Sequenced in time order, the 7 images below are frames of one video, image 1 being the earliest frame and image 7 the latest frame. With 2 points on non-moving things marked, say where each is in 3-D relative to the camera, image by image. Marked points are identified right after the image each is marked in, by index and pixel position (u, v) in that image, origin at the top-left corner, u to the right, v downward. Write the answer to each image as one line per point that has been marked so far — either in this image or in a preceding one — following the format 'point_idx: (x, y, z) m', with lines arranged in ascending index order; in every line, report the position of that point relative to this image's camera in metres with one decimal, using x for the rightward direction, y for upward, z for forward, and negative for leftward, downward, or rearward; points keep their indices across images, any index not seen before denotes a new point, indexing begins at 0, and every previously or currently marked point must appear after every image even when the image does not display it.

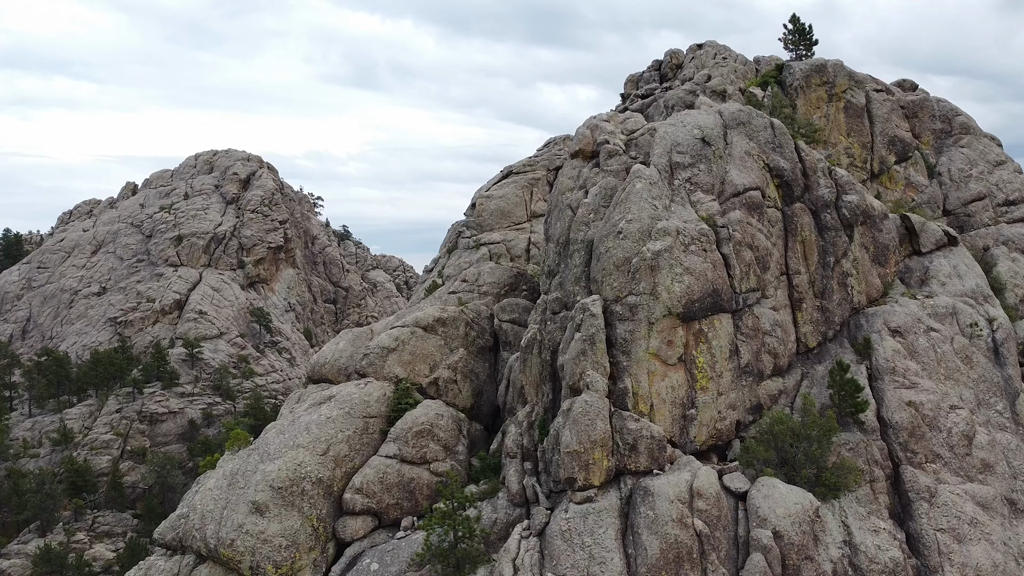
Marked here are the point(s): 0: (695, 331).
0: (+5.3, -1.3, +19.3) m
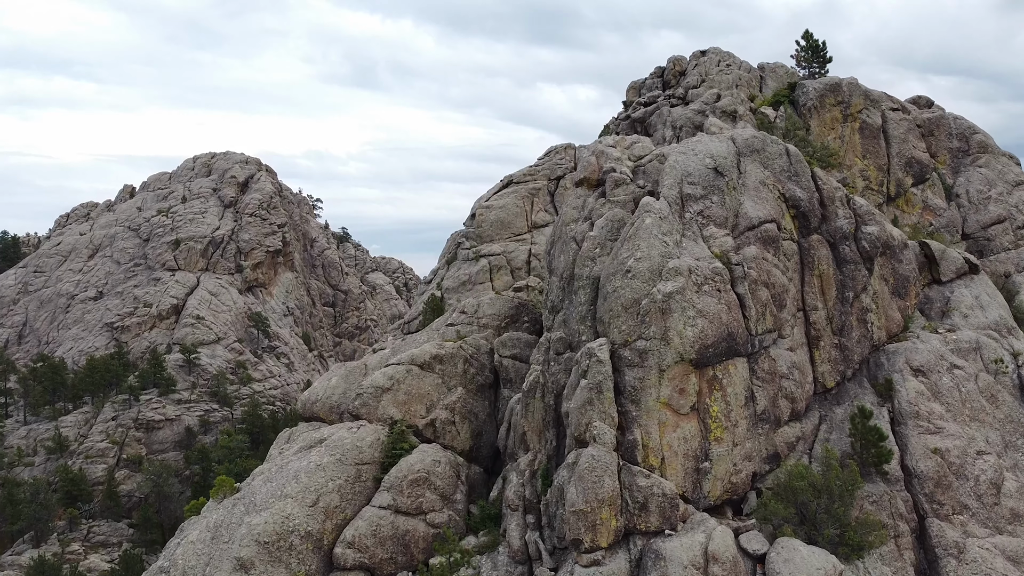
0: (+5.3, -2.4, +18.1) m
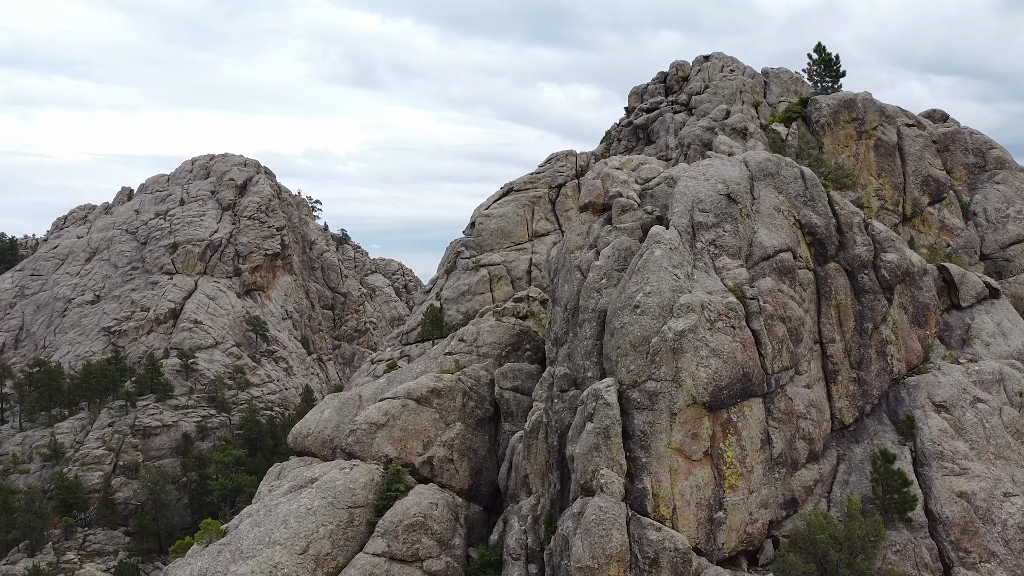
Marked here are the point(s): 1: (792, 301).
0: (+5.4, -3.4, +17.0) m
1: (+8.0, -0.4, +19.2) m
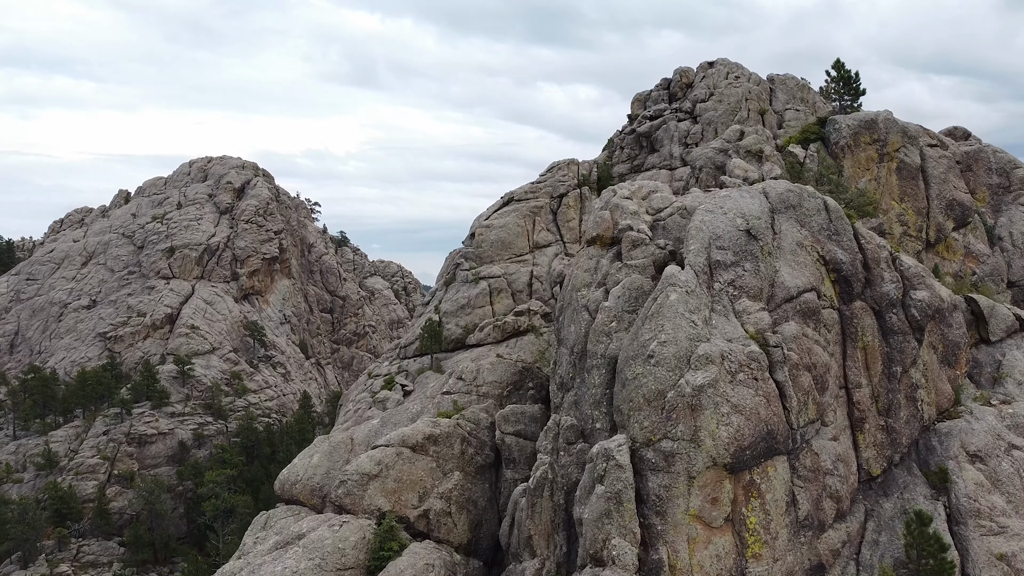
0: (+5.4, -4.6, +15.6) m
1: (+8.1, -1.6, +17.7) m
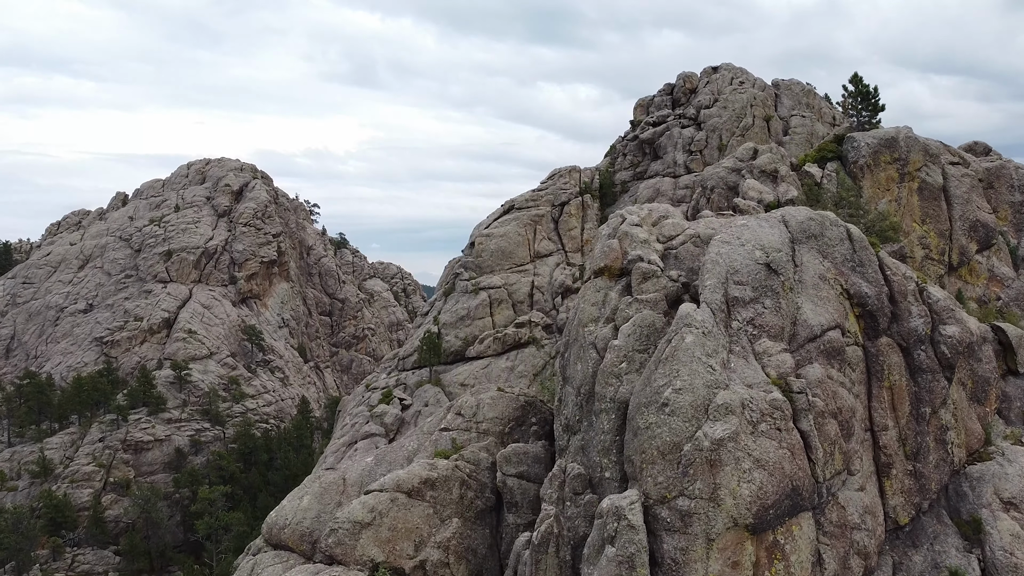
0: (+5.5, -5.5, +14.4) m
1: (+8.2, -2.5, +16.5) m
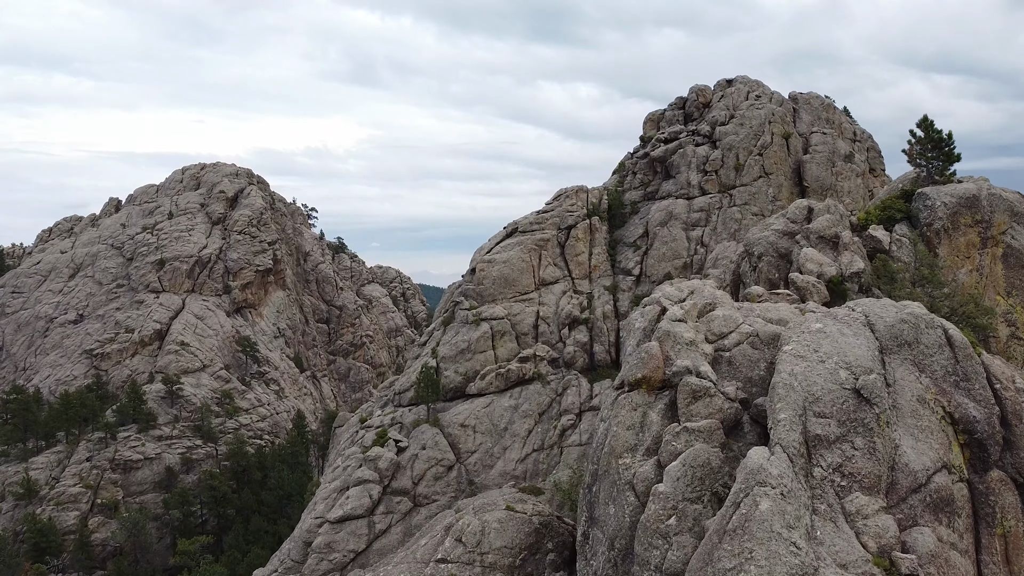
0: (+5.8, -8.1, +10.7) m
1: (+8.5, -5.1, +12.8) m
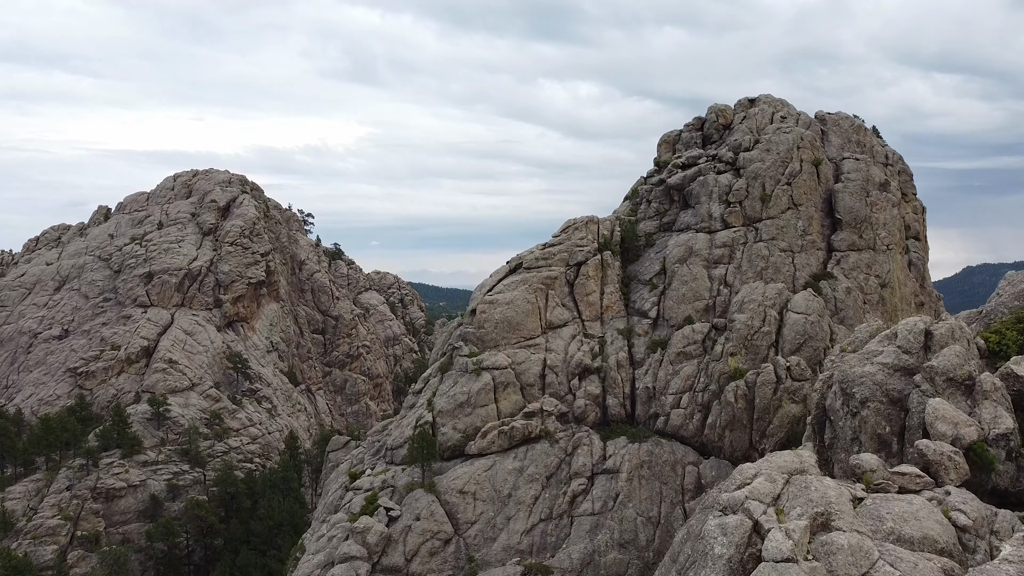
0: (+6.2, -11.6, +5.4) m
1: (+8.8, -8.6, +7.5) m
